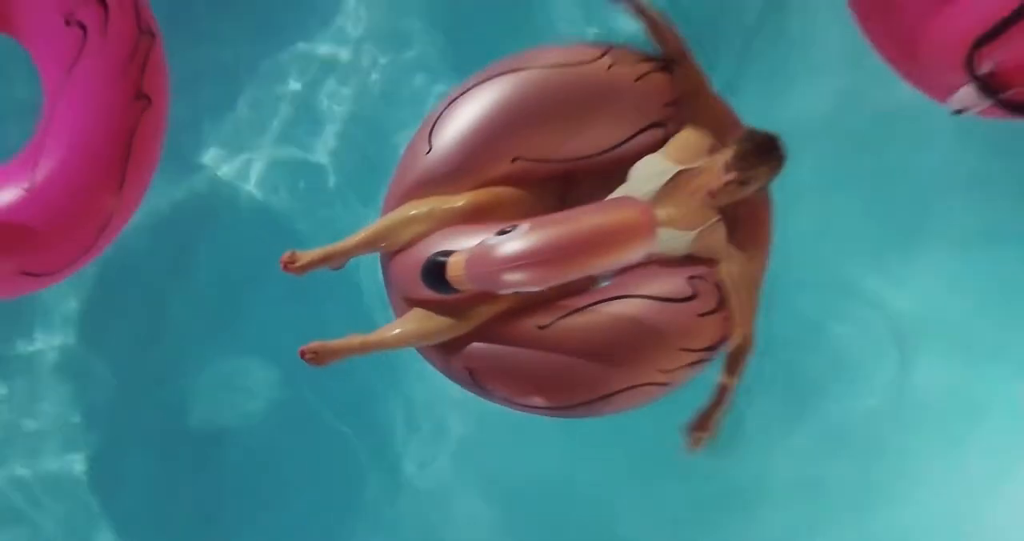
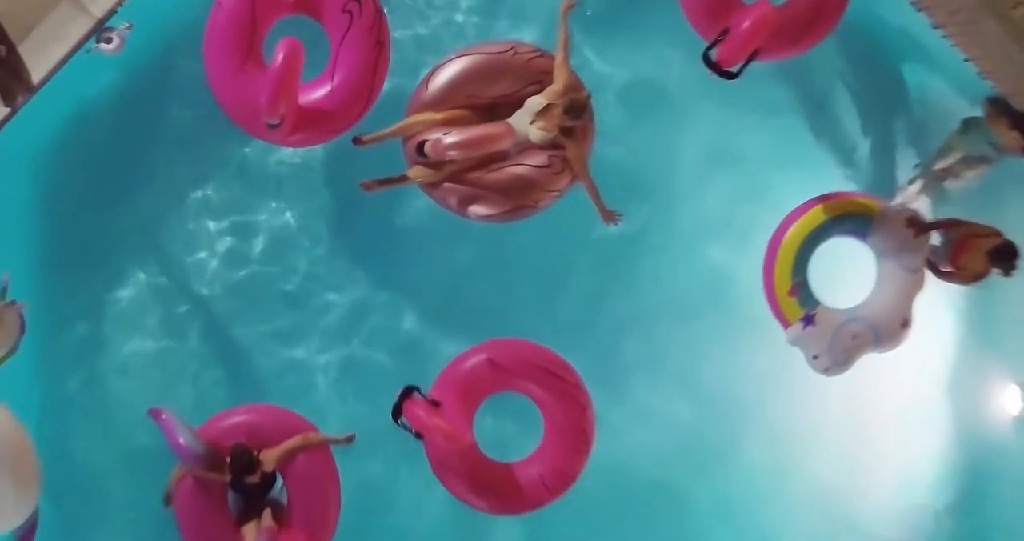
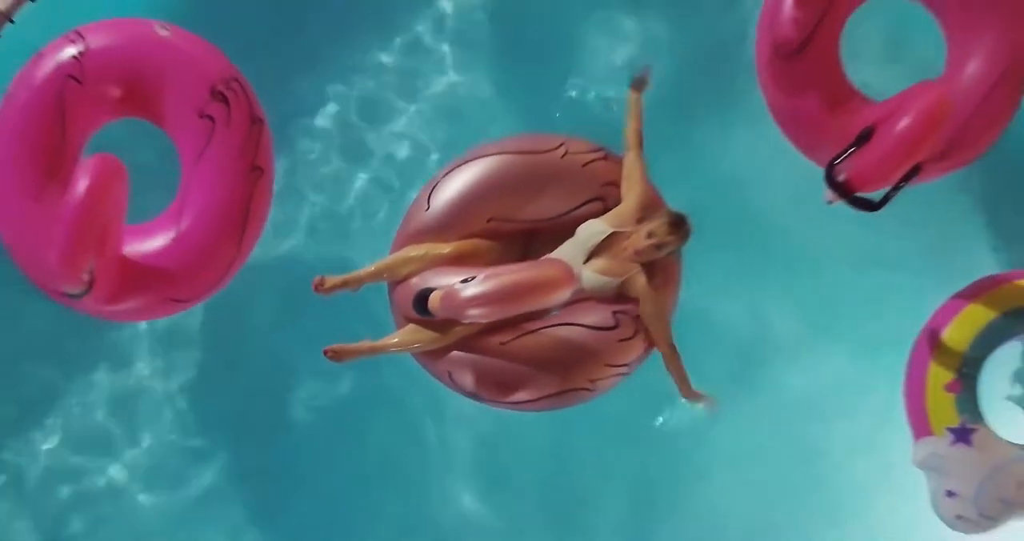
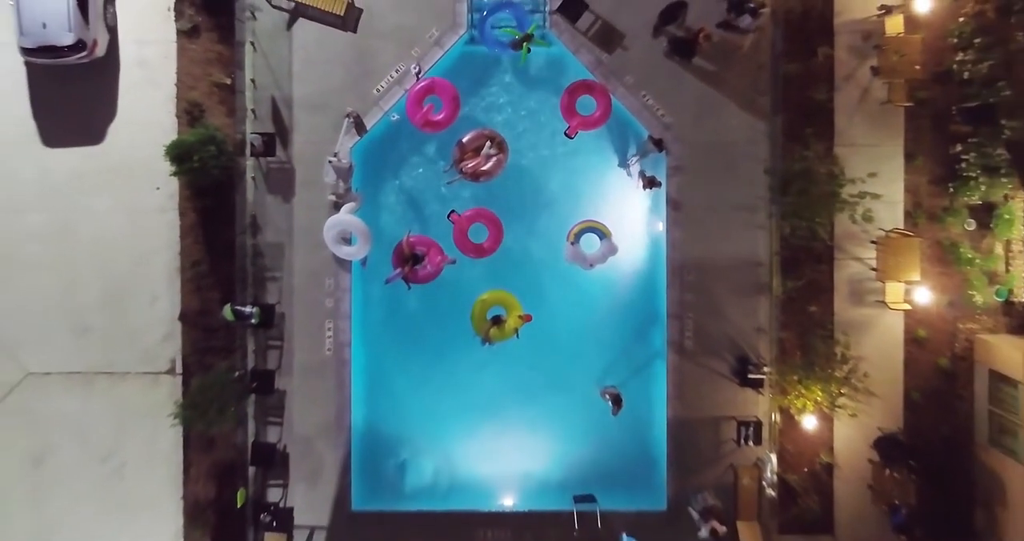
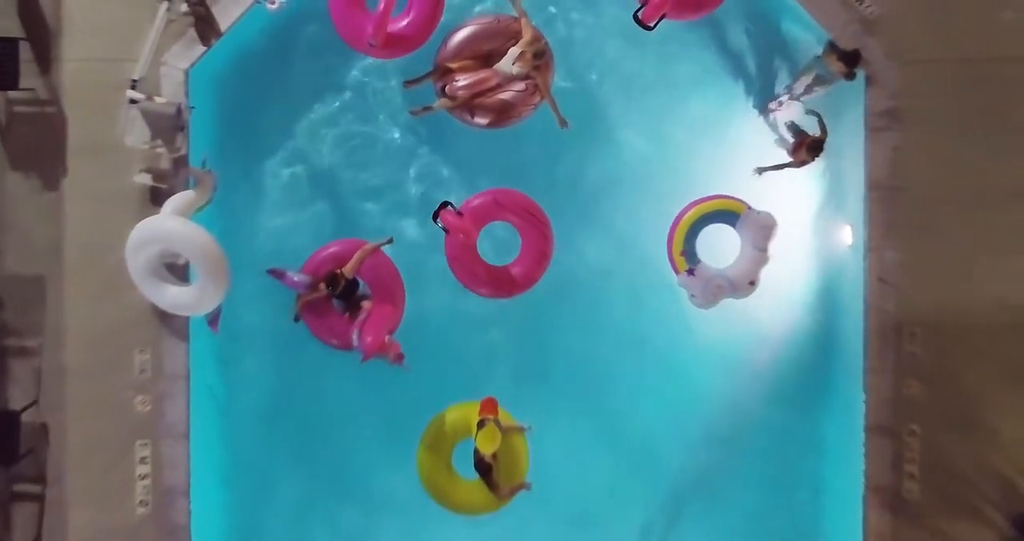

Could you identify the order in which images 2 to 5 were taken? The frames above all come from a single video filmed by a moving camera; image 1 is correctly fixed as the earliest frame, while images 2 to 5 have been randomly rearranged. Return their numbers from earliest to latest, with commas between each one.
3, 2, 5, 4
